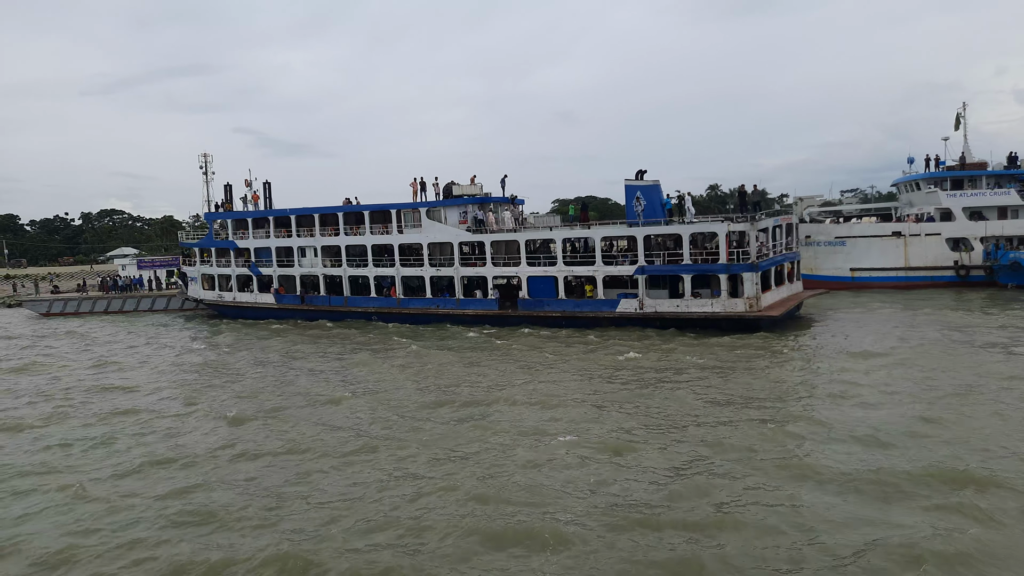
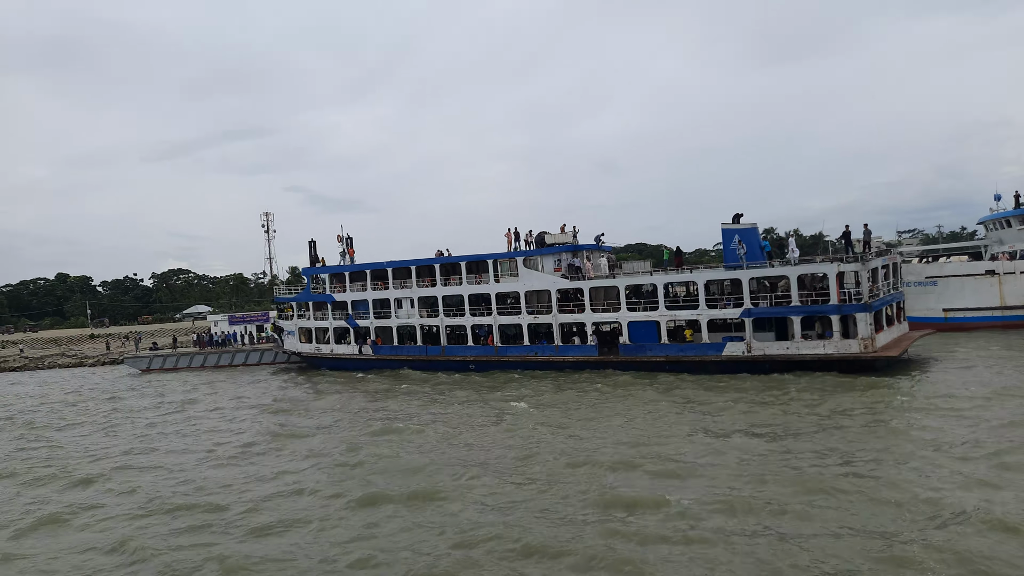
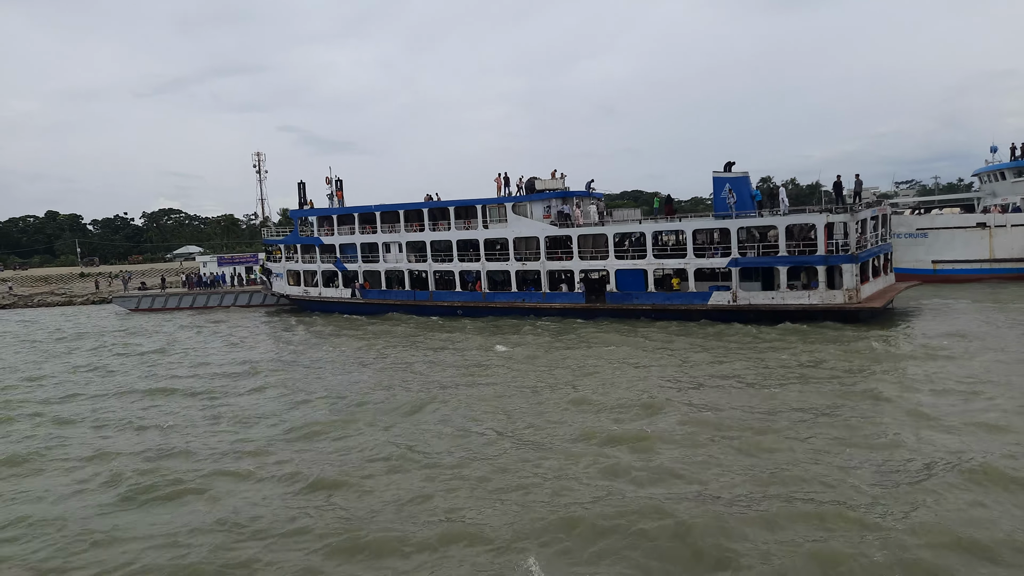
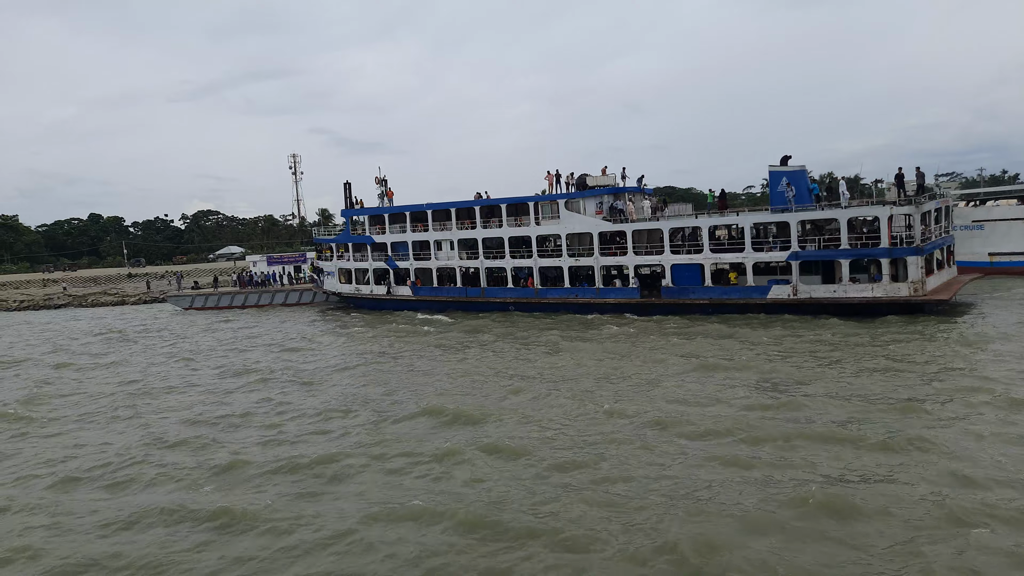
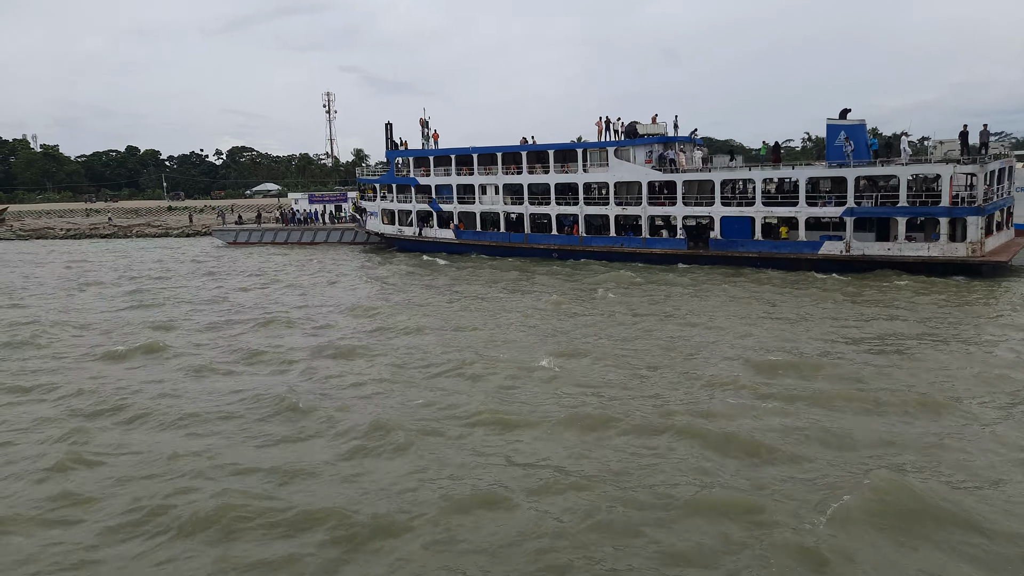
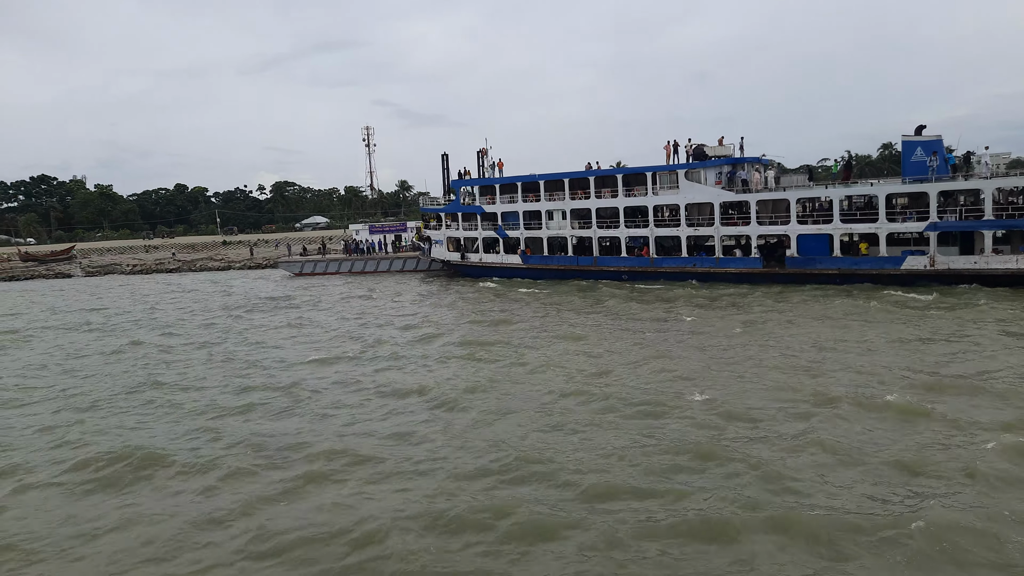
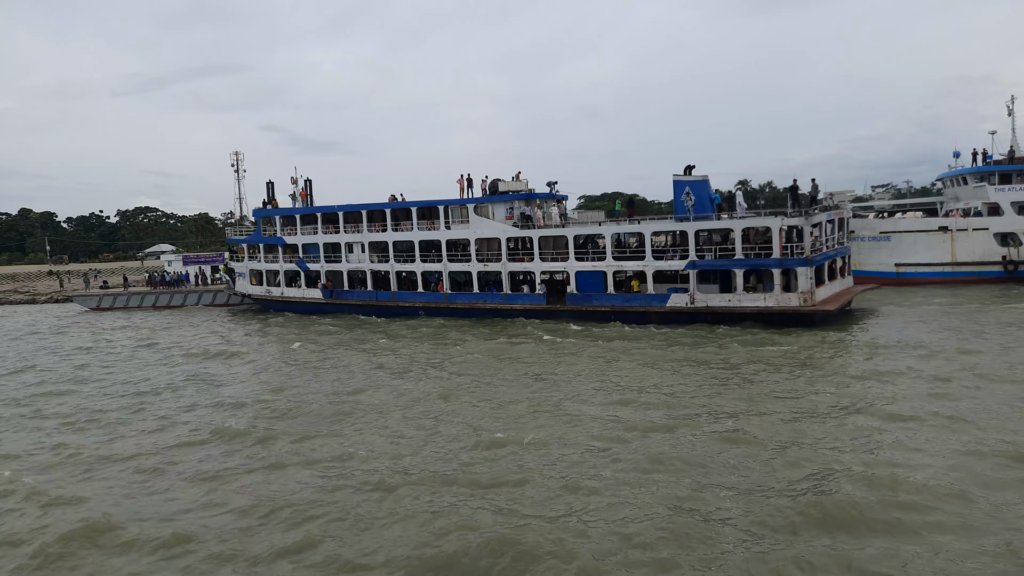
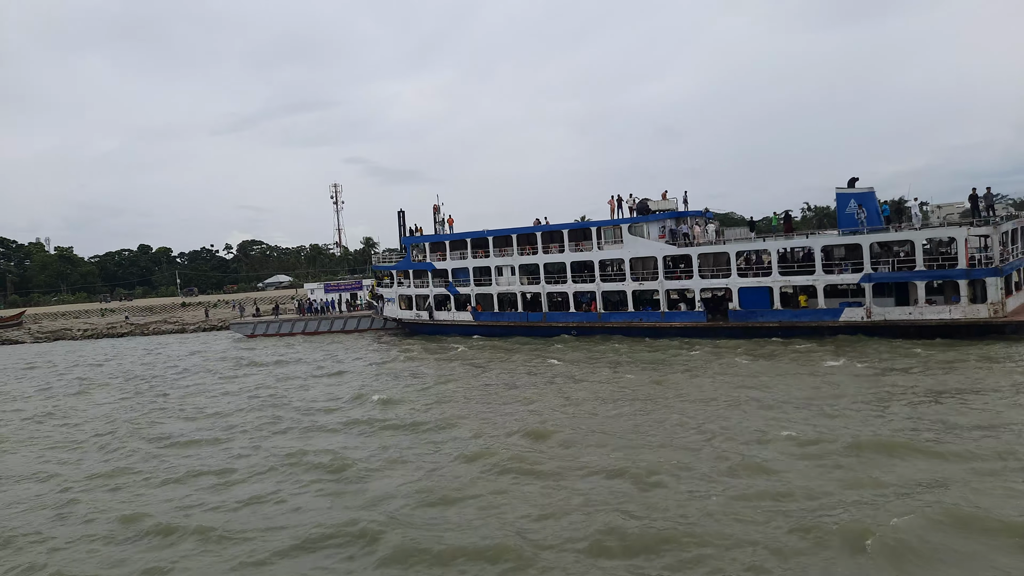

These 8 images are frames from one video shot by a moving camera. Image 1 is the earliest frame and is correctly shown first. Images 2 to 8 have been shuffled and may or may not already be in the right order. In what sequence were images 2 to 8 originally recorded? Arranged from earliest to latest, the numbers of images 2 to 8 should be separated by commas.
7, 3, 2, 4, 5, 8, 6
